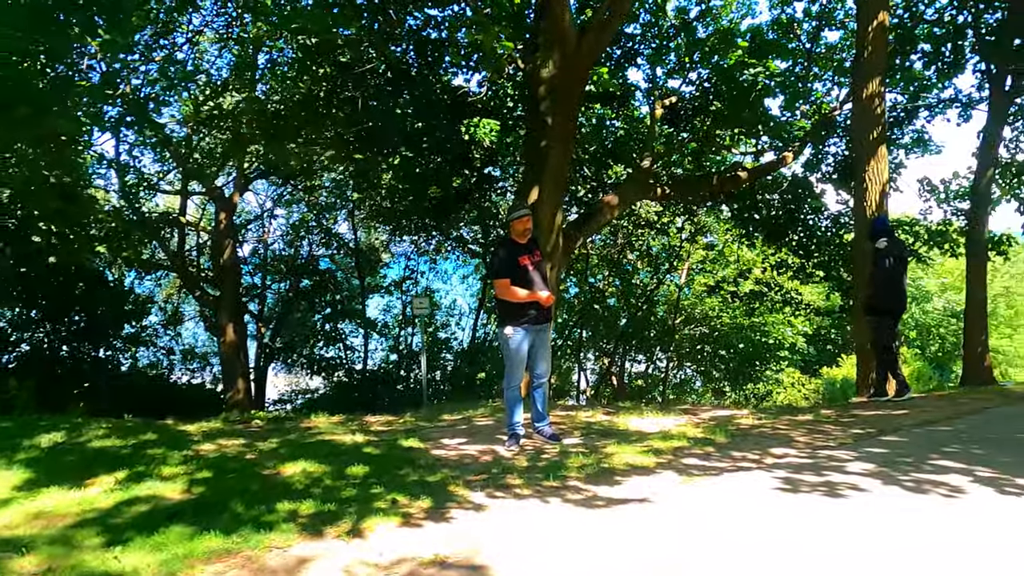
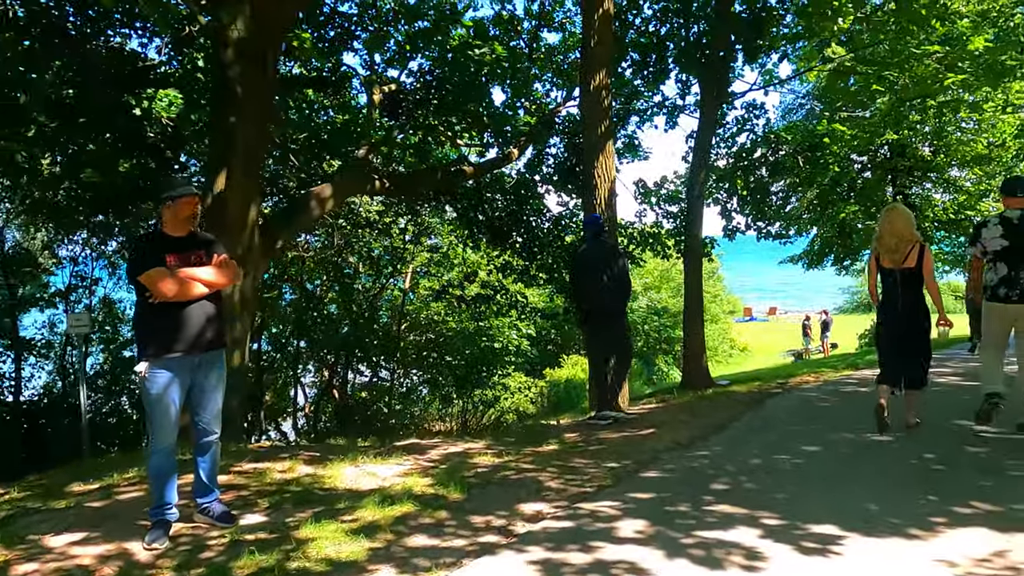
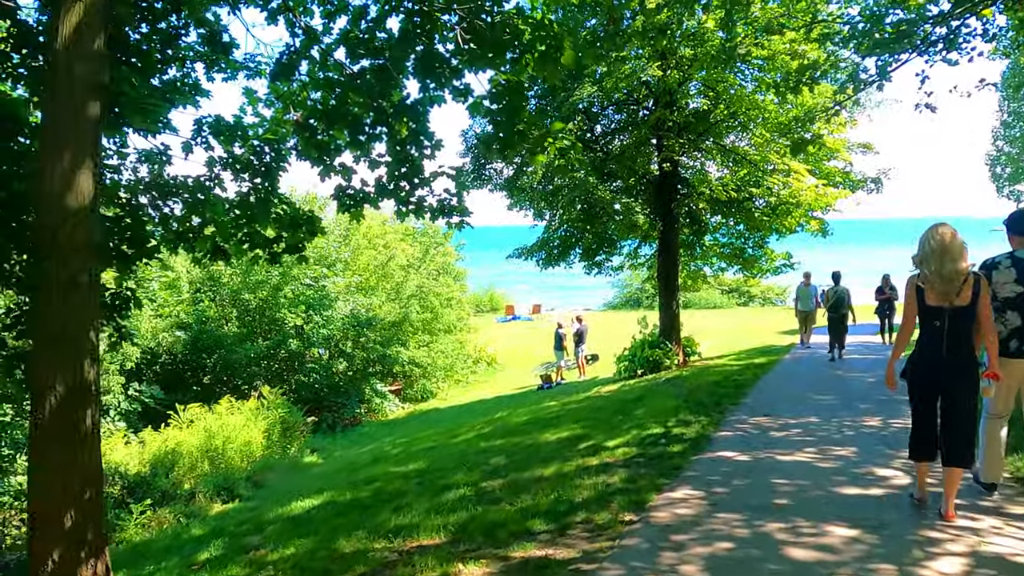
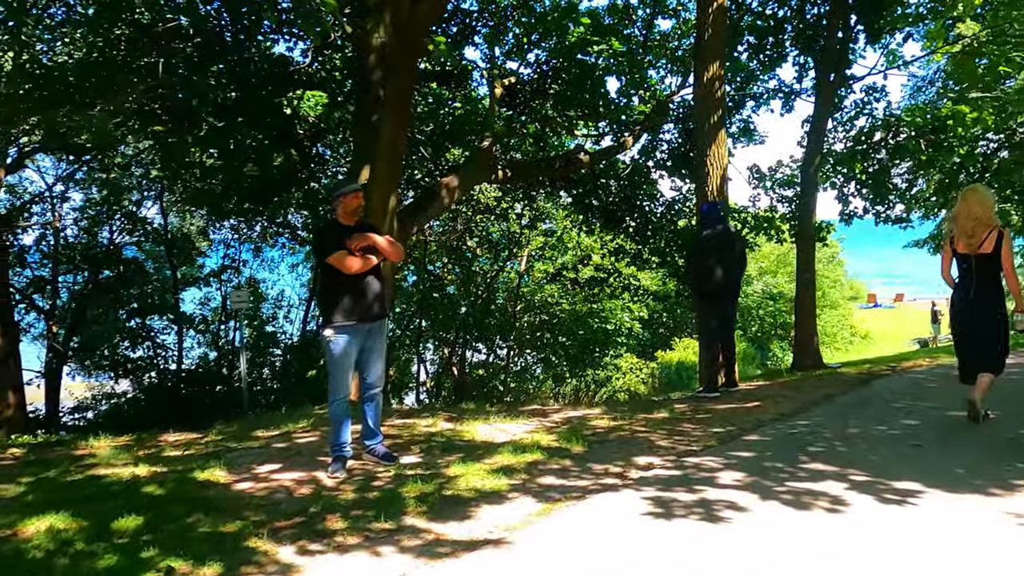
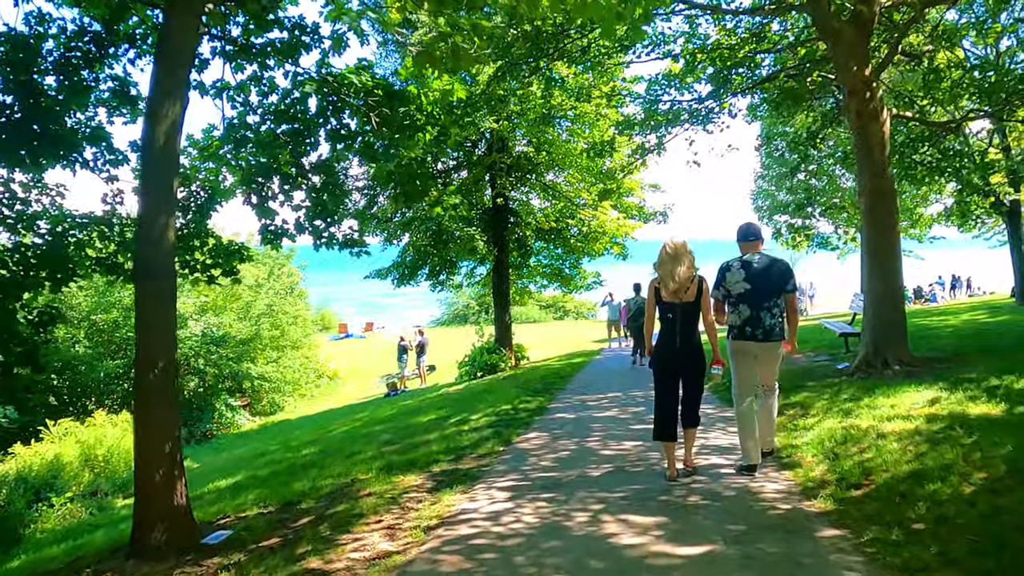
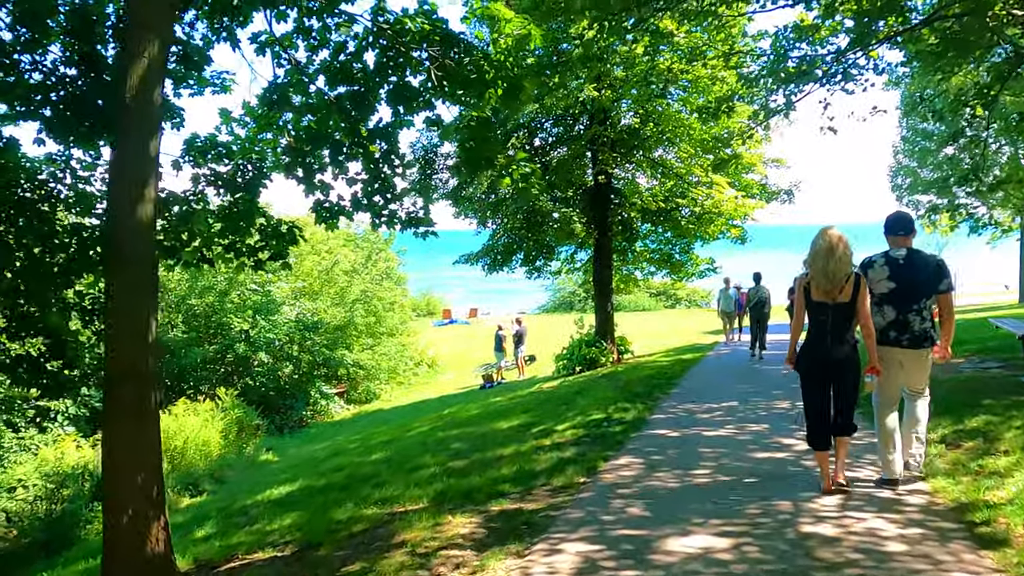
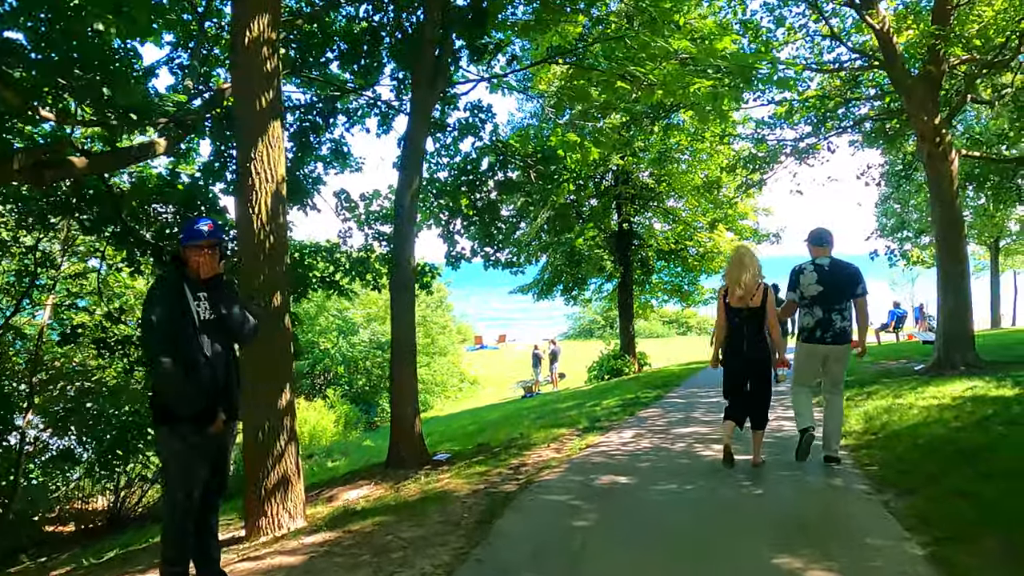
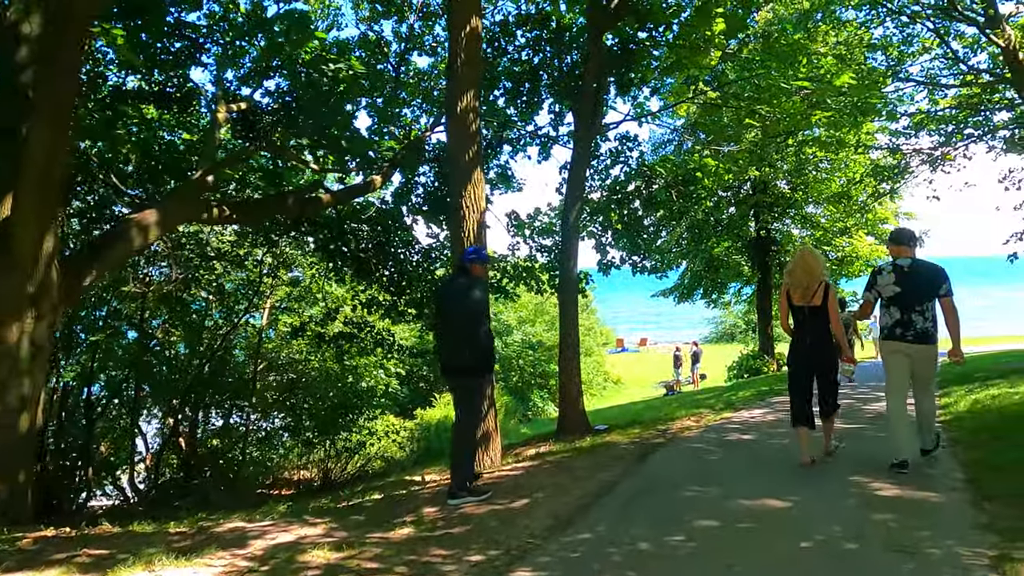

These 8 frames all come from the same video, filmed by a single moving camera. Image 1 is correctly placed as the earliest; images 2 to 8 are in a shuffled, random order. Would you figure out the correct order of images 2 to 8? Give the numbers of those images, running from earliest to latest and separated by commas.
4, 2, 8, 7, 5, 6, 3
